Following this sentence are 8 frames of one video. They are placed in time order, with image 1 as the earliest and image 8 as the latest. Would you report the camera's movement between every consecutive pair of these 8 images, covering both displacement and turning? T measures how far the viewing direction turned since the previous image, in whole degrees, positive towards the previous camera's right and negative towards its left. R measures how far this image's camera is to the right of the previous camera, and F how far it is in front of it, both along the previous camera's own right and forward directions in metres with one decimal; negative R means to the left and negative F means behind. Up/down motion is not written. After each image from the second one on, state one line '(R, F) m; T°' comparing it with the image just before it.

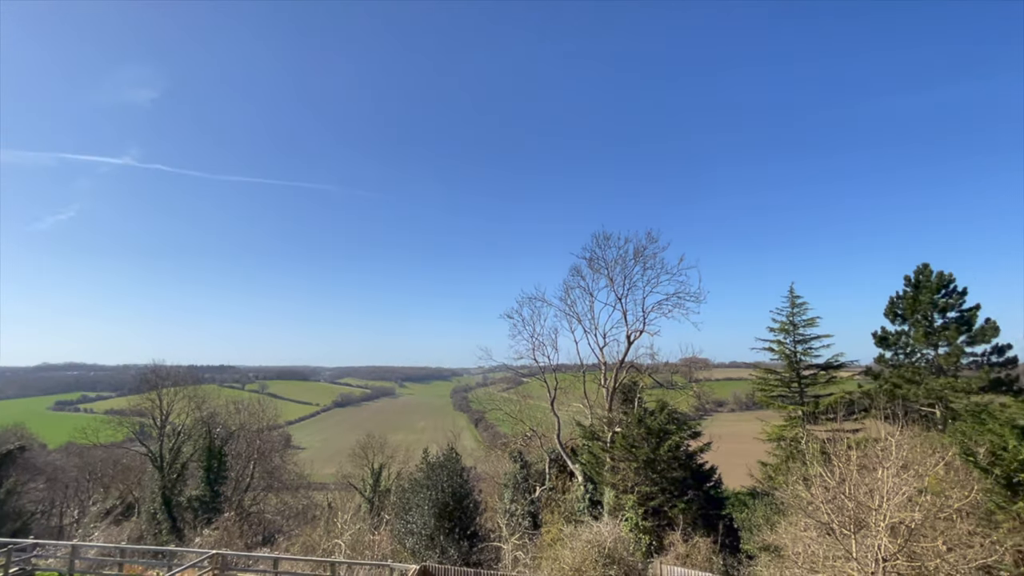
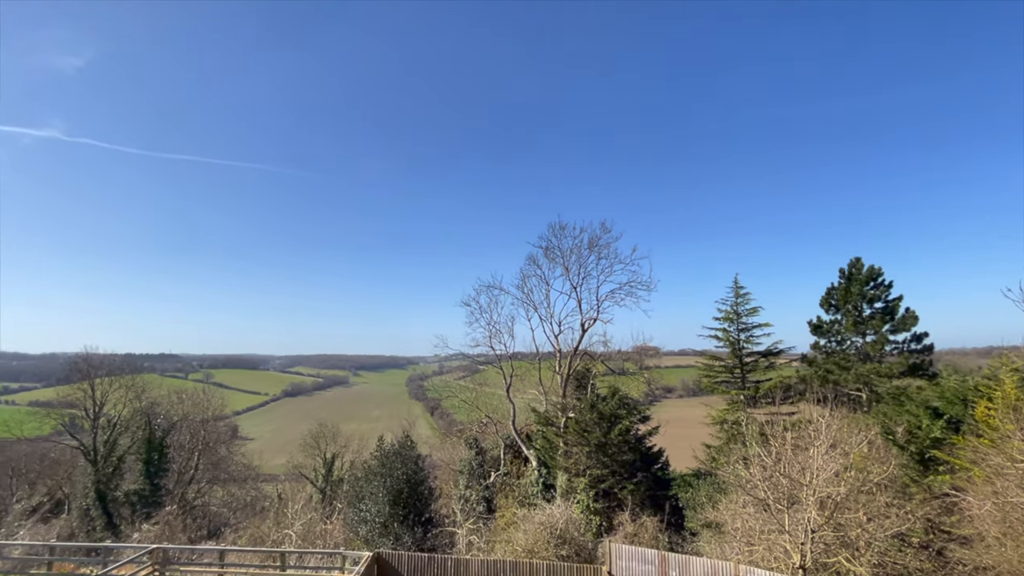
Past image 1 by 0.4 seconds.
(0.0, -0.1) m; +5°
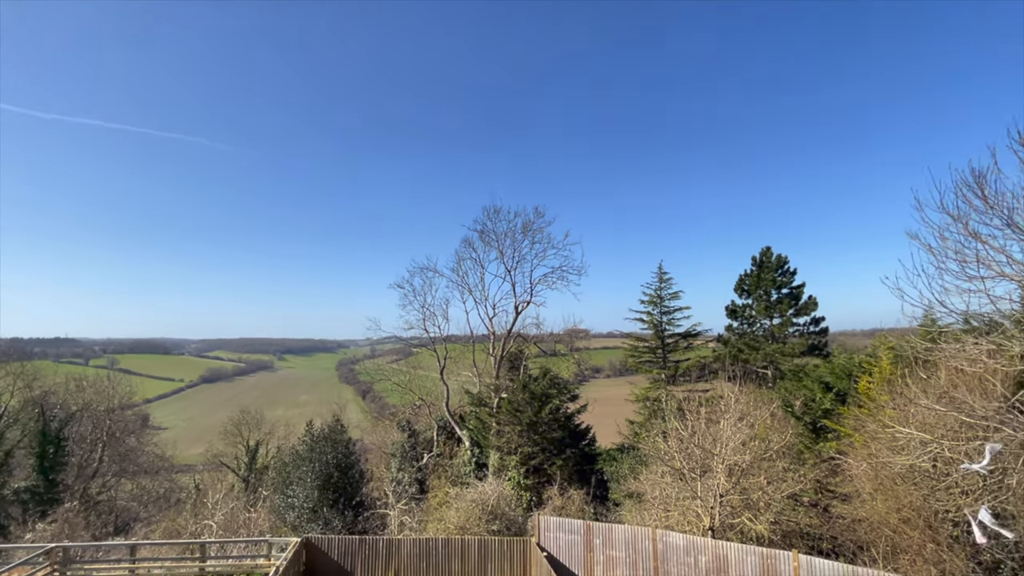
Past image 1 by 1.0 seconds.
(0.0, -0.1) m; +7°
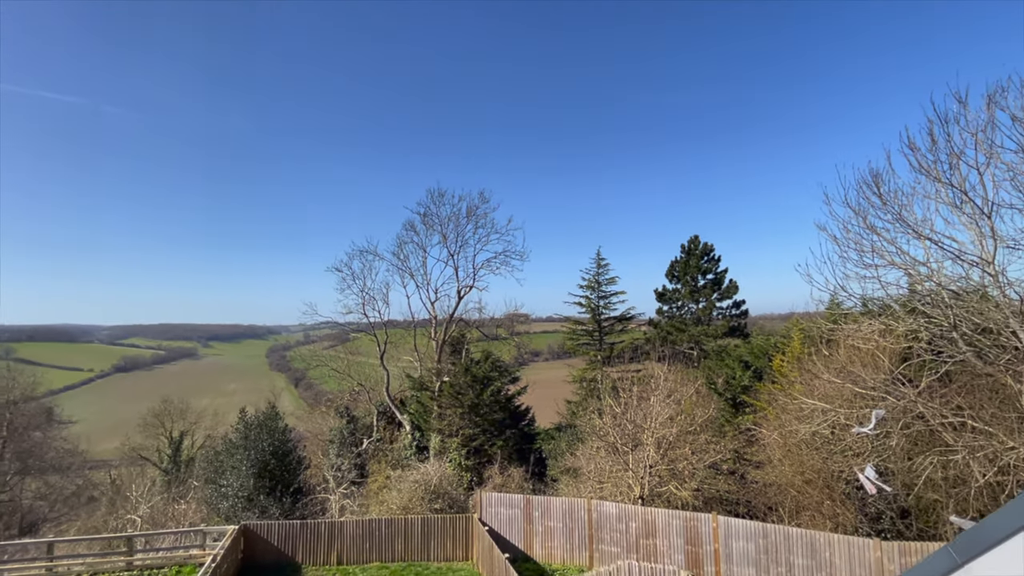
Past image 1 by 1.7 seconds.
(-0.1, -0.2) m; +7°
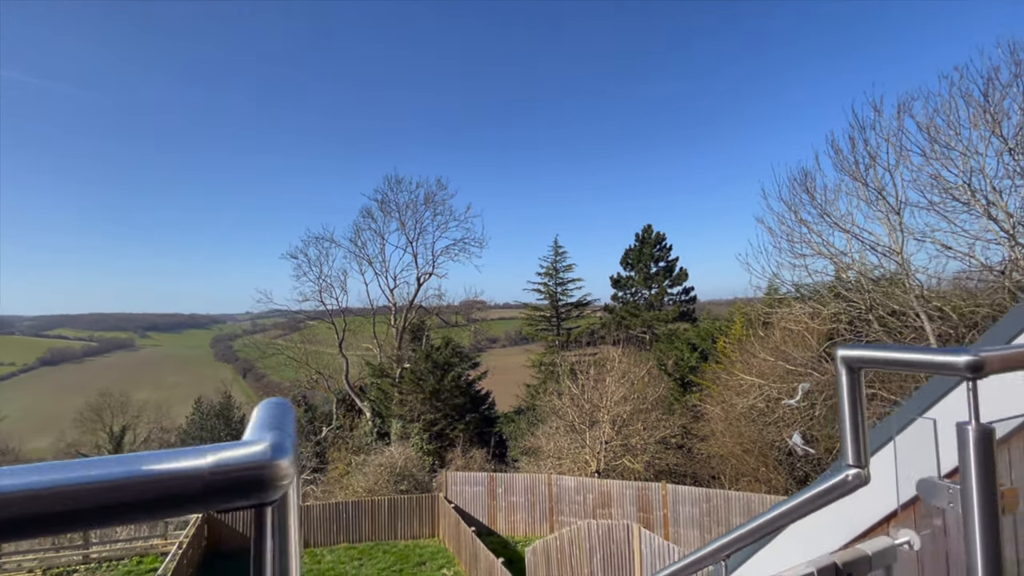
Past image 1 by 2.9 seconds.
(-0.2, -0.4) m; +5°
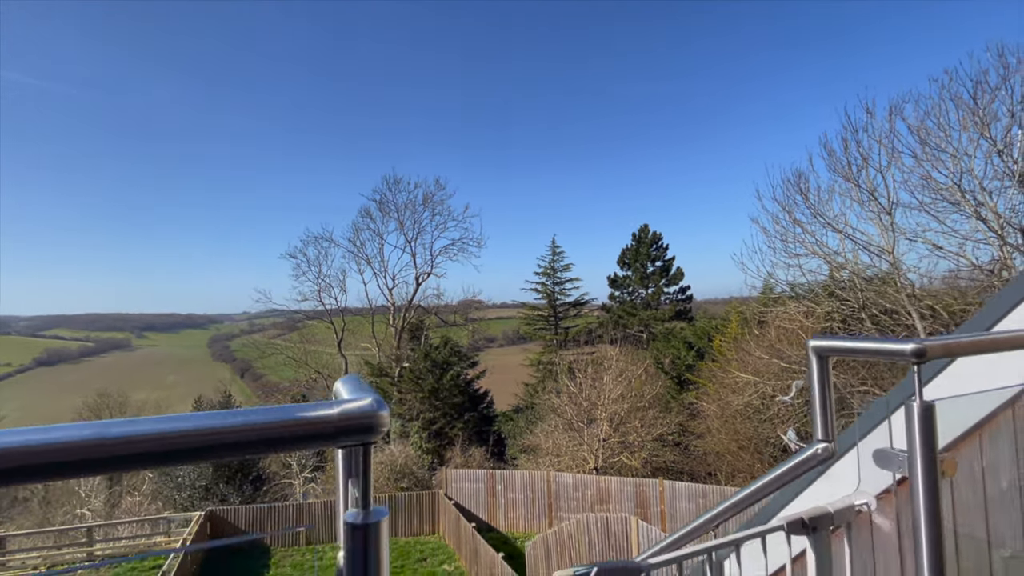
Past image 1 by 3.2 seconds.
(0.0, -0.1) m; 0°
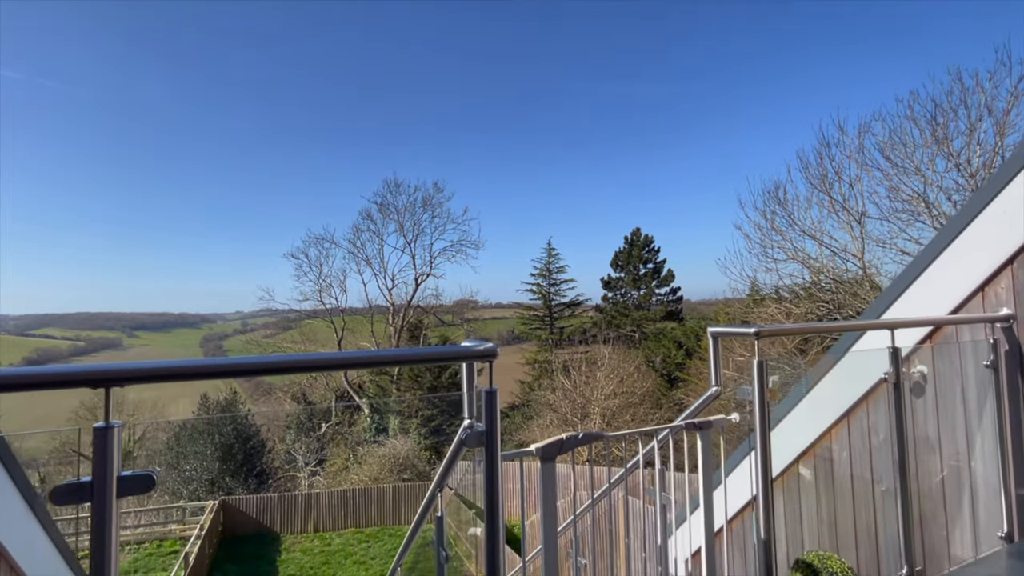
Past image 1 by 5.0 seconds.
(-0.1, -0.6) m; +1°
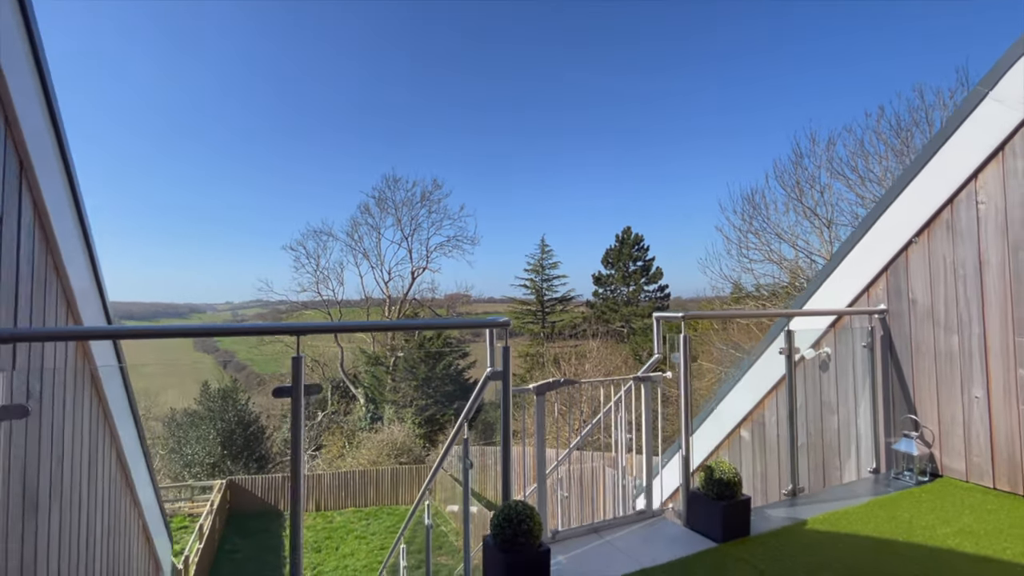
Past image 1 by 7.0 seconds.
(-0.1, -0.7) m; +1°
